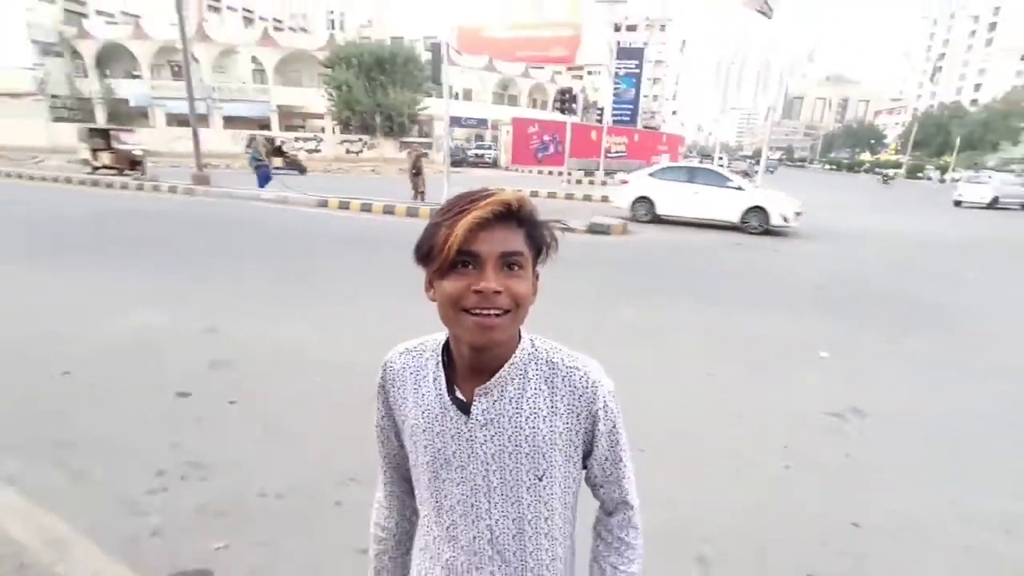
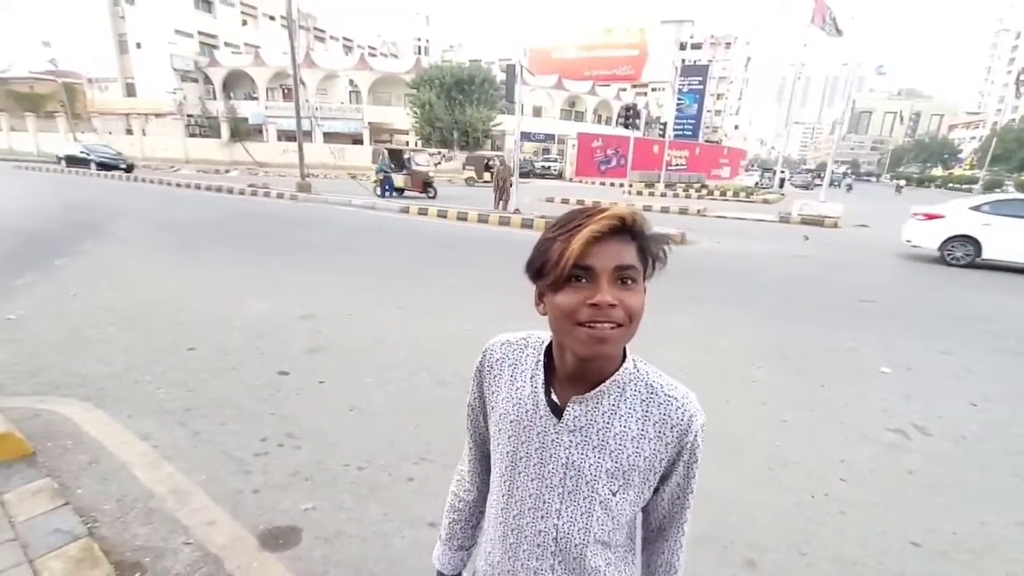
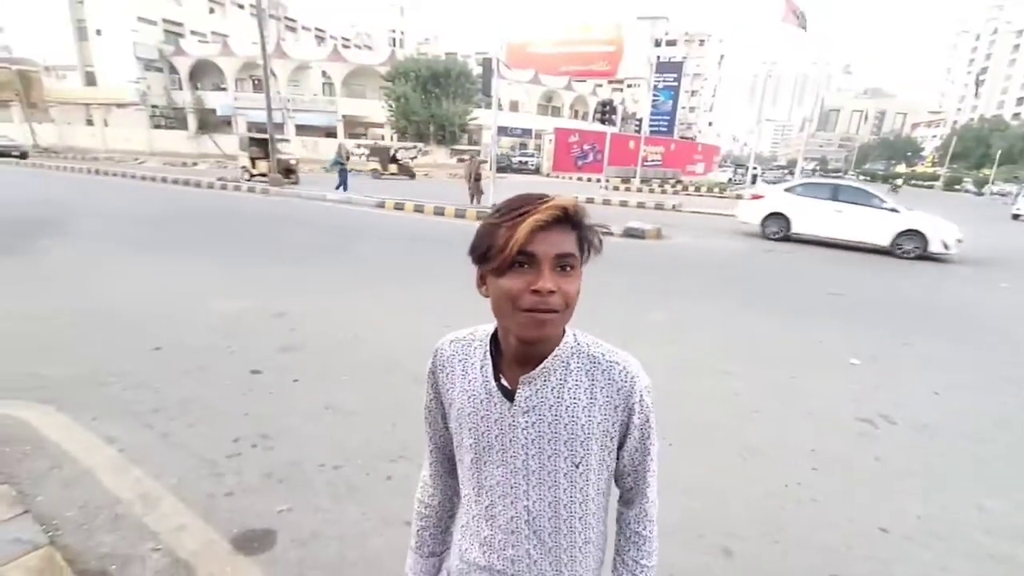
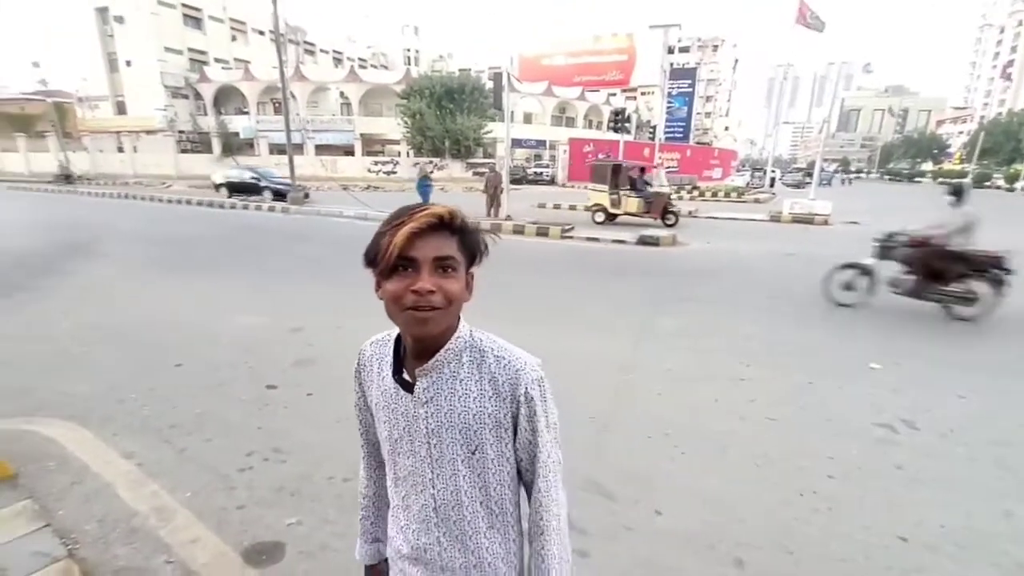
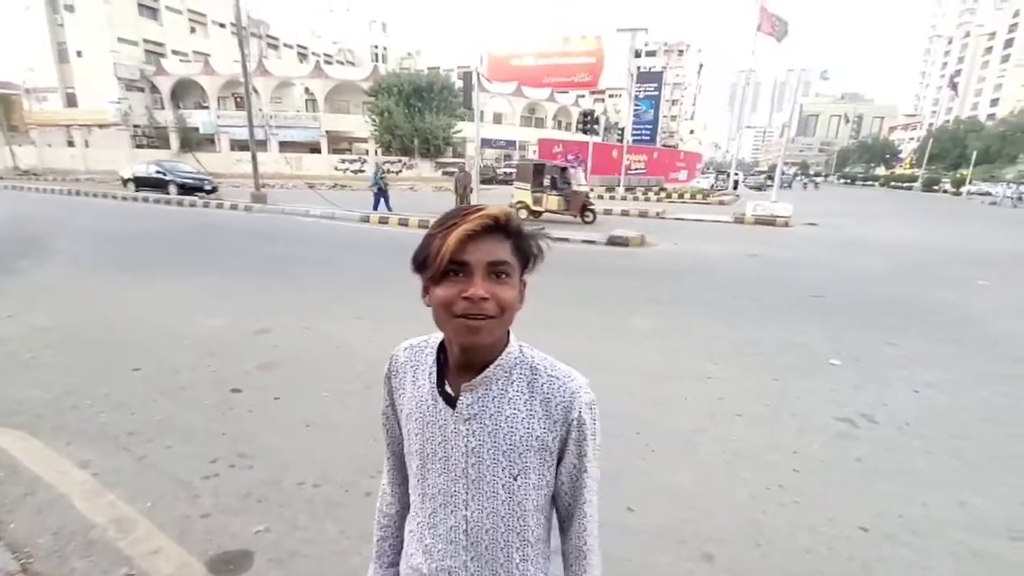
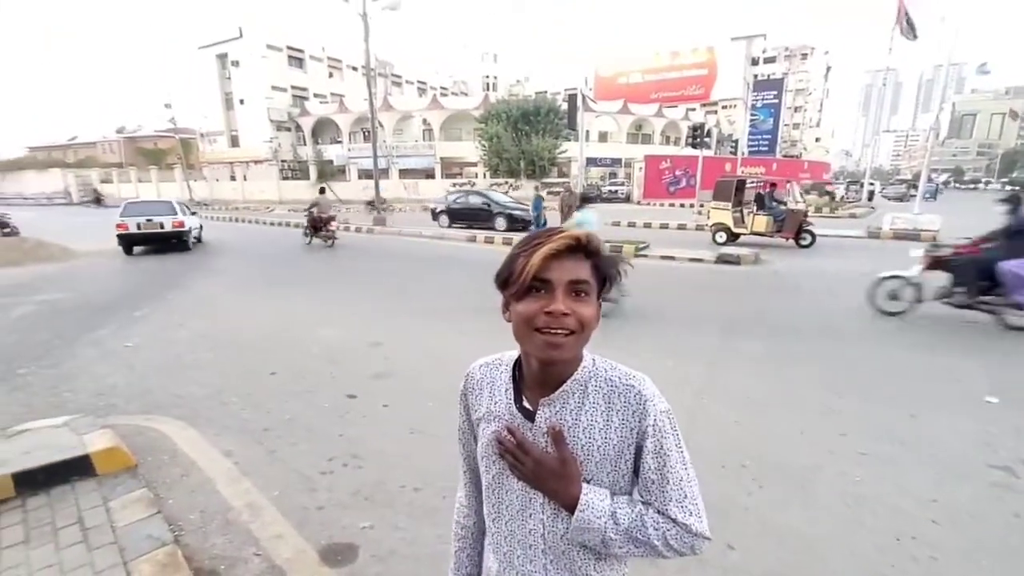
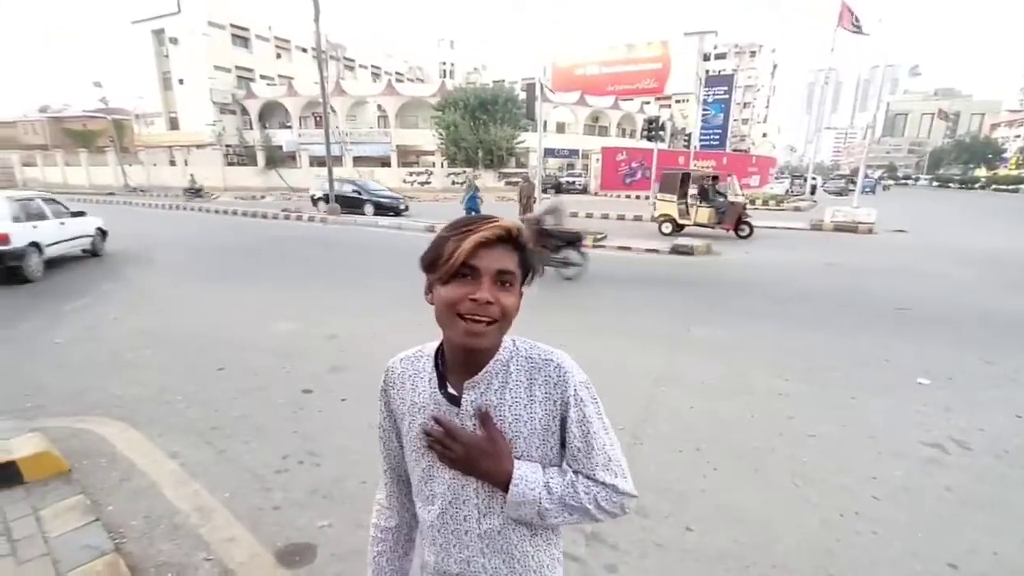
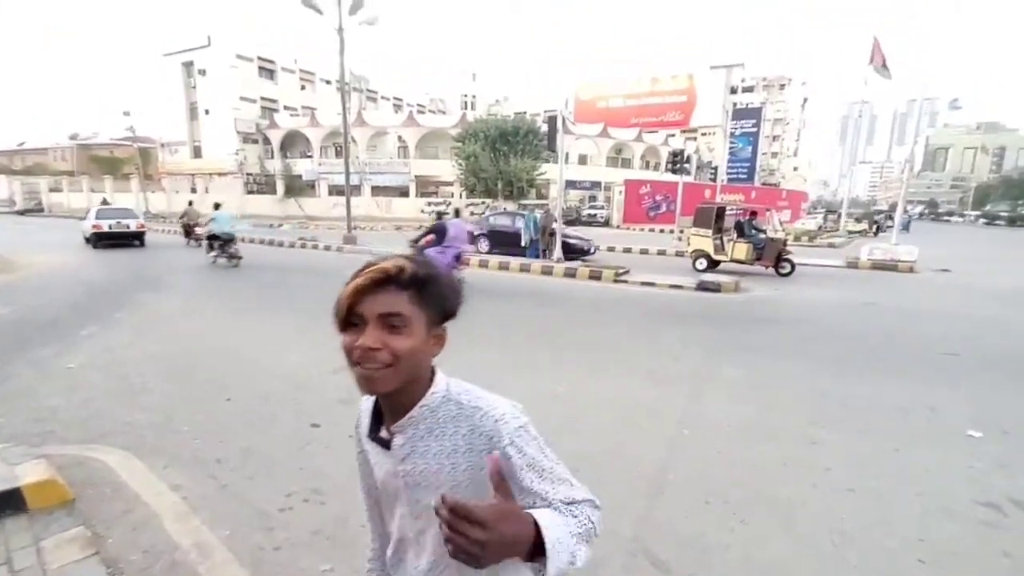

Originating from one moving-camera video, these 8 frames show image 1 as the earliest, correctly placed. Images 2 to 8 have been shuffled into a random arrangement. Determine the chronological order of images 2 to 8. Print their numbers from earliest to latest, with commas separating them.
3, 2, 5, 4, 7, 6, 8
